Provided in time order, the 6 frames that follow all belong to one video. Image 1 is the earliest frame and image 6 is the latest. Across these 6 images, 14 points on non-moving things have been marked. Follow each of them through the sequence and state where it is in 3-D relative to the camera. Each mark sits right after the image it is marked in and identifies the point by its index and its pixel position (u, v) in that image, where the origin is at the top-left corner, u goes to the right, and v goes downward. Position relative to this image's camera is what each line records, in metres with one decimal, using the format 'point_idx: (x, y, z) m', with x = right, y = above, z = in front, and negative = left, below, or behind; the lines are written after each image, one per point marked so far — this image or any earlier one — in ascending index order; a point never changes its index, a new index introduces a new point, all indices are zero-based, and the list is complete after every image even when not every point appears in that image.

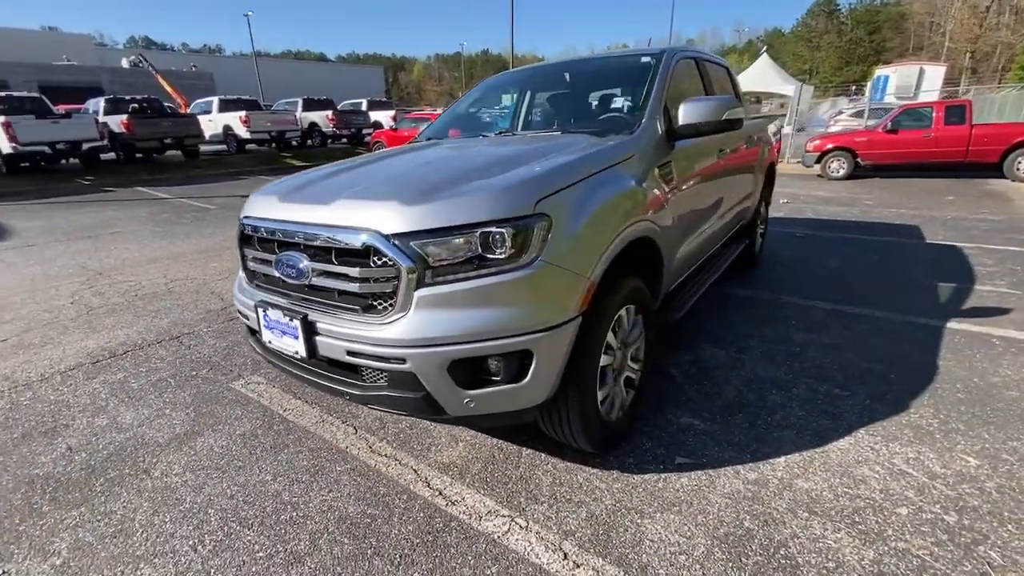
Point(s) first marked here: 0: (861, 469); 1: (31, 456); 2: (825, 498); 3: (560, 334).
0: (+1.6, -0.8, +2.2) m
1: (-2.6, -0.9, +2.6) m
2: (+1.3, -0.9, +2.1) m
3: (+0.2, -0.2, +1.8) m
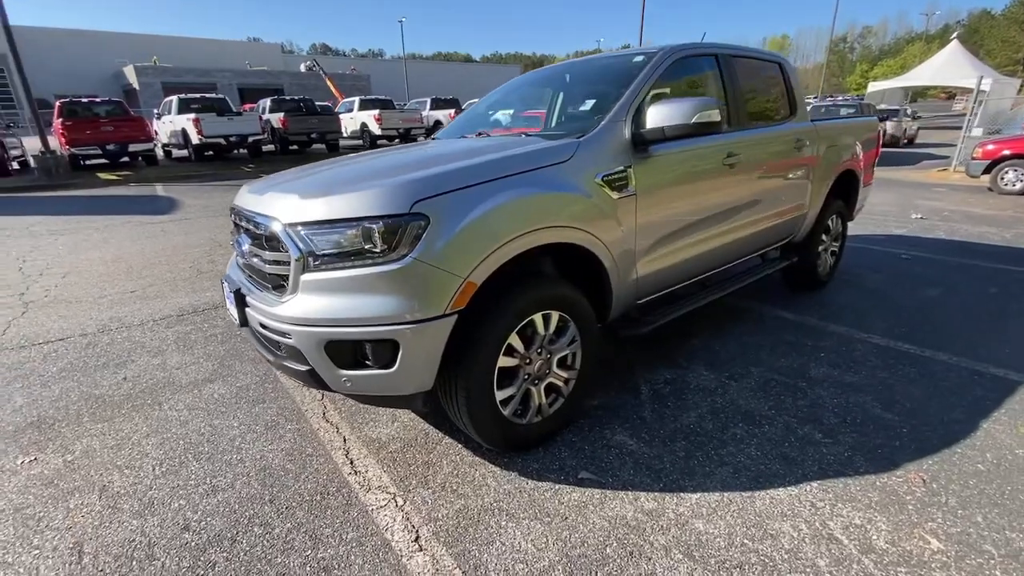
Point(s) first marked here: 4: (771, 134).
0: (+1.1, -1.0, +2.0) m
1: (-2.8, -0.6, +3.3) m
2: (+0.8, -1.0, +1.9) m
3: (-0.3, -0.2, +1.9) m
4: (+1.8, +1.1, +3.5) m
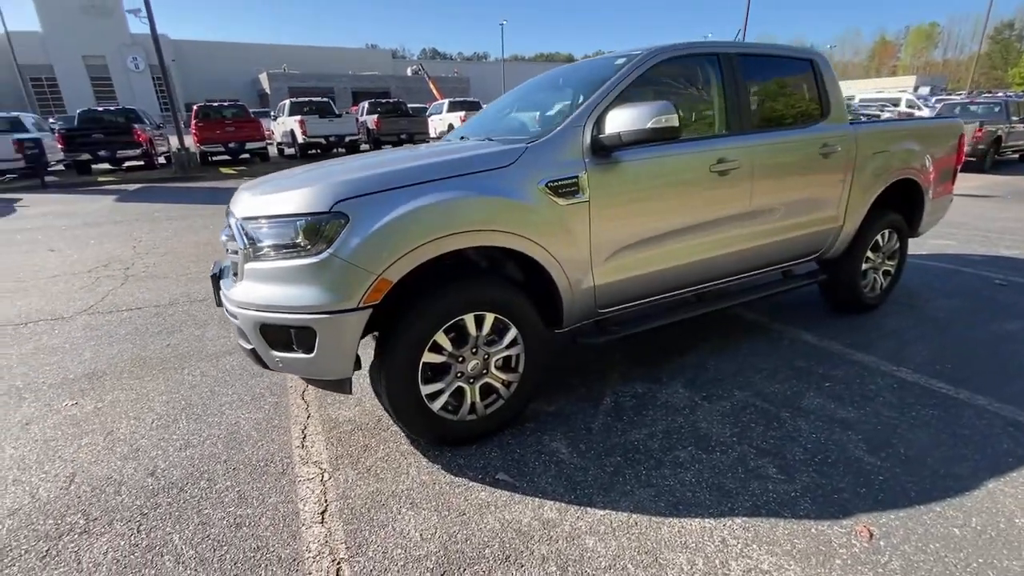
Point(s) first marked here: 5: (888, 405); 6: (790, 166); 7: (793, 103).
0: (+0.6, -1.0, +1.9) m
1: (-3.0, -0.5, +3.9) m
2: (+0.3, -1.0, +1.8) m
3: (-0.7, -0.1, +2.1) m
4: (+1.8, +1.0, +3.2) m
5: (+2.2, -0.7, +2.8) m
6: (+1.8, +0.8, +3.2) m
7: (+1.9, +1.3, +3.3) m
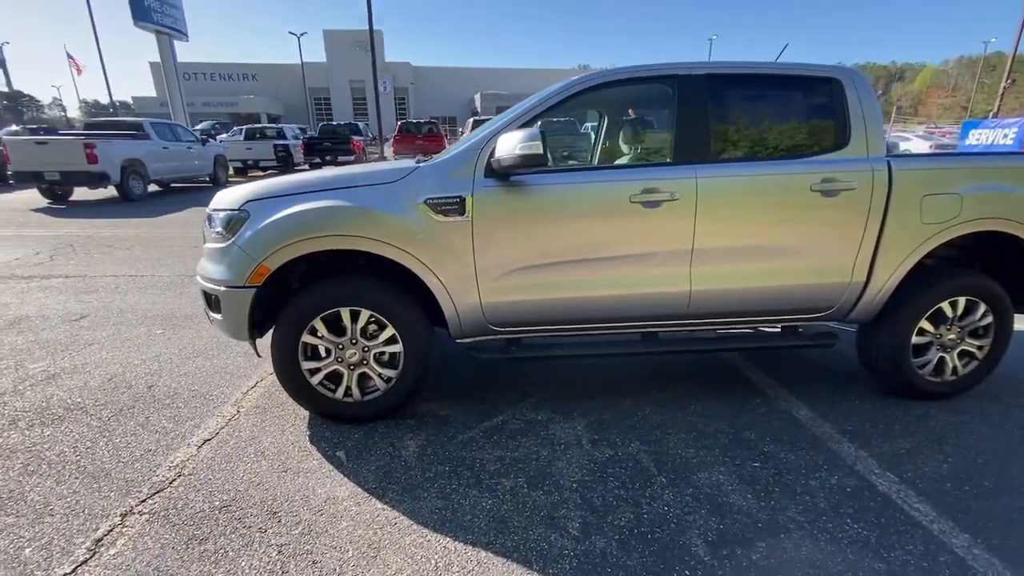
0: (-0.5, -1.1, +1.9) m
1: (-2.9, -0.1, +5.2) m
2: (-0.8, -1.0, +2.0) m
3: (-1.5, 0.0, +2.6) m
4: (+1.4, +0.7, +2.8) m
5: (+1.4, -1.0, +2.3) m
6: (+1.4, +0.5, +2.8) m
7: (+1.6, +0.9, +2.8) m
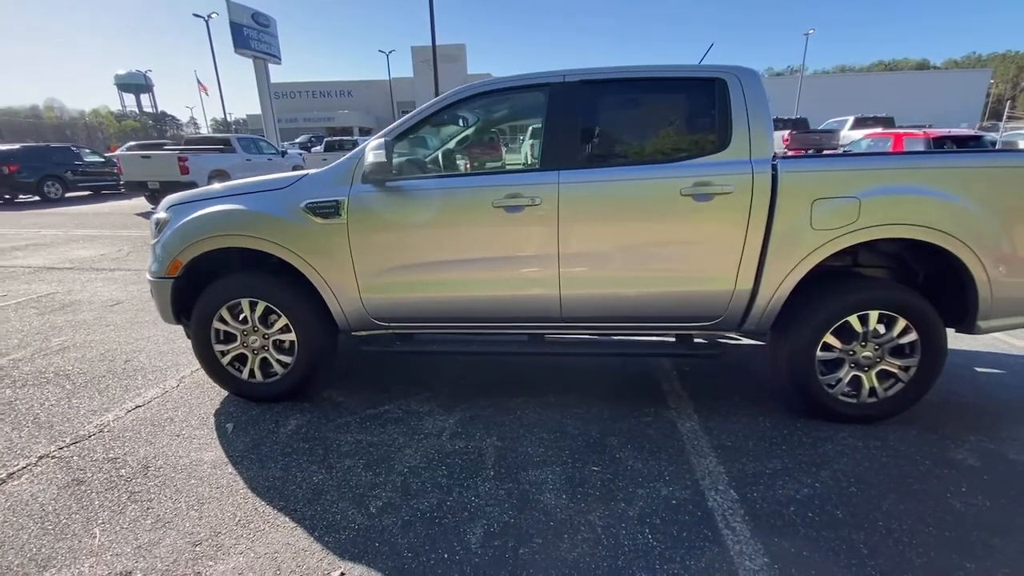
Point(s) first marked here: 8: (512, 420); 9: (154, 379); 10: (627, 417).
0: (-1.4, -1.0, +2.2) m
1: (-3.2, -0.1, +5.9) m
2: (-1.7, -1.0, +2.4) m
3: (-2.2, 0.0, +3.1) m
4: (+0.6, +0.6, +2.8) m
5: (+0.5, -1.0, +2.2) m
6: (+0.7, +0.5, +2.8) m
7: (+0.9, +0.9, +2.8) m
8: (0.0, -0.8, +3.0) m
9: (-2.6, -0.7, +3.6) m
10: (+0.7, -0.8, +3.0) m
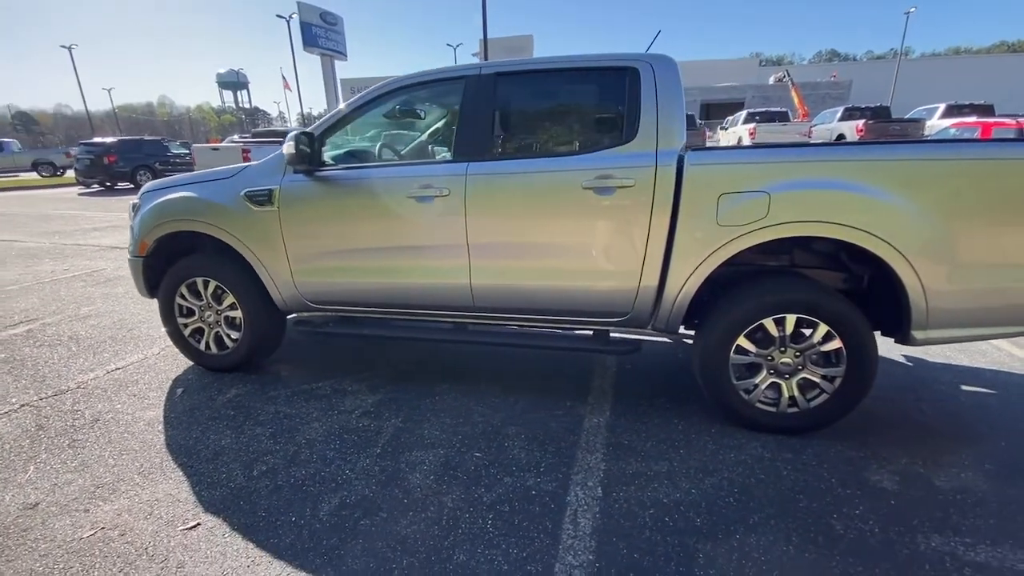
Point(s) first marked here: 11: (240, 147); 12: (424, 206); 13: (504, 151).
0: (-2.0, -0.9, +2.5) m
1: (-3.3, +0.2, +6.4) m
2: (-2.3, -0.9, +2.7) m
3: (-2.7, +0.2, +3.5) m
4: (+0.1, +0.7, +2.8) m
5: (-0.2, -1.0, +2.3) m
6: (+0.1, +0.5, +2.8) m
7: (+0.3, +0.9, +2.8) m
8: (-0.6, -0.7, +3.1) m
9: (-3.1, -0.5, +4.0) m
10: (+0.2, -0.8, +3.0) m
11: (-7.8, +4.1, +14.0) m
12: (-0.5, +0.5, +2.9) m
13: (0.0, +0.8, +2.8) m
